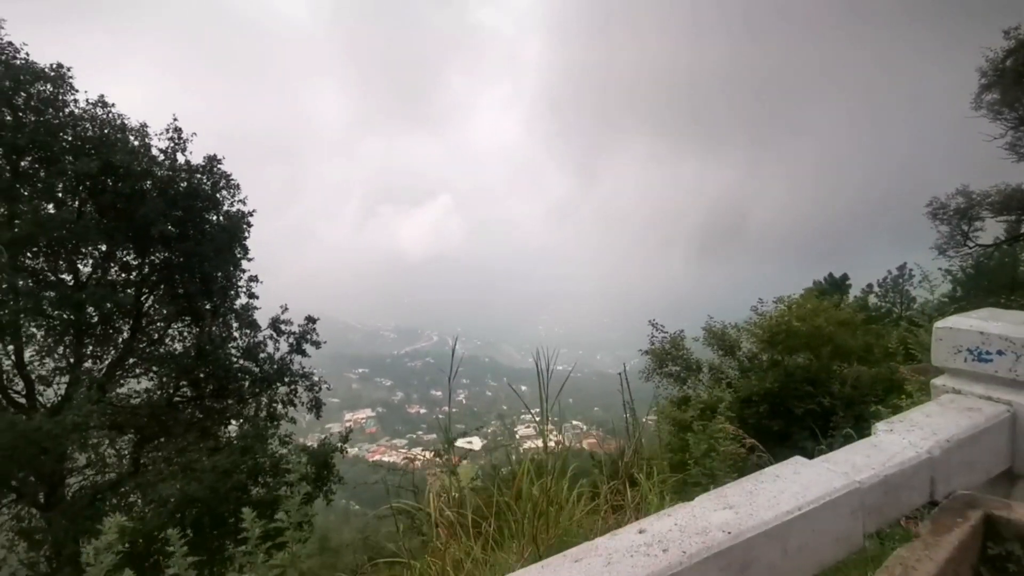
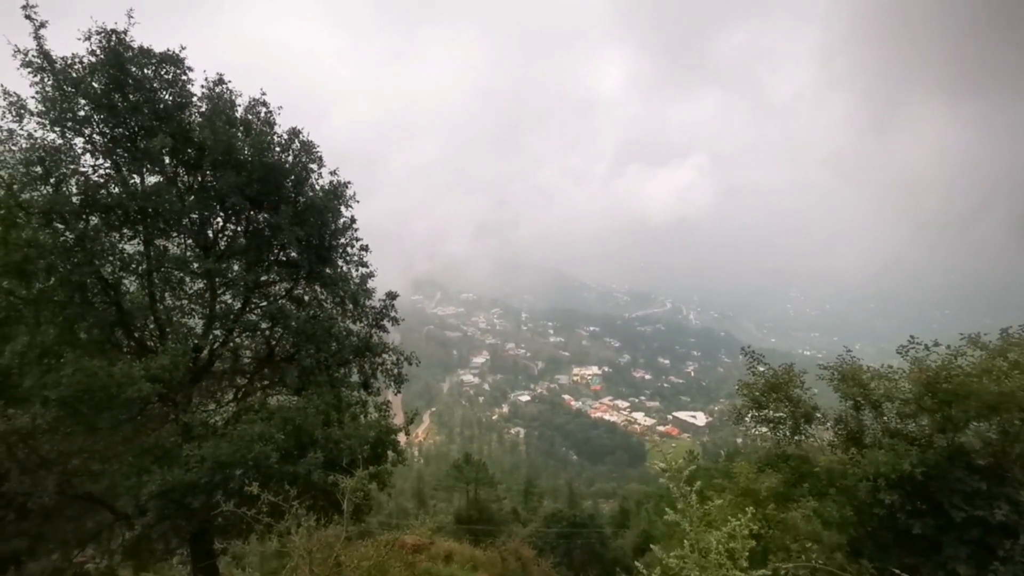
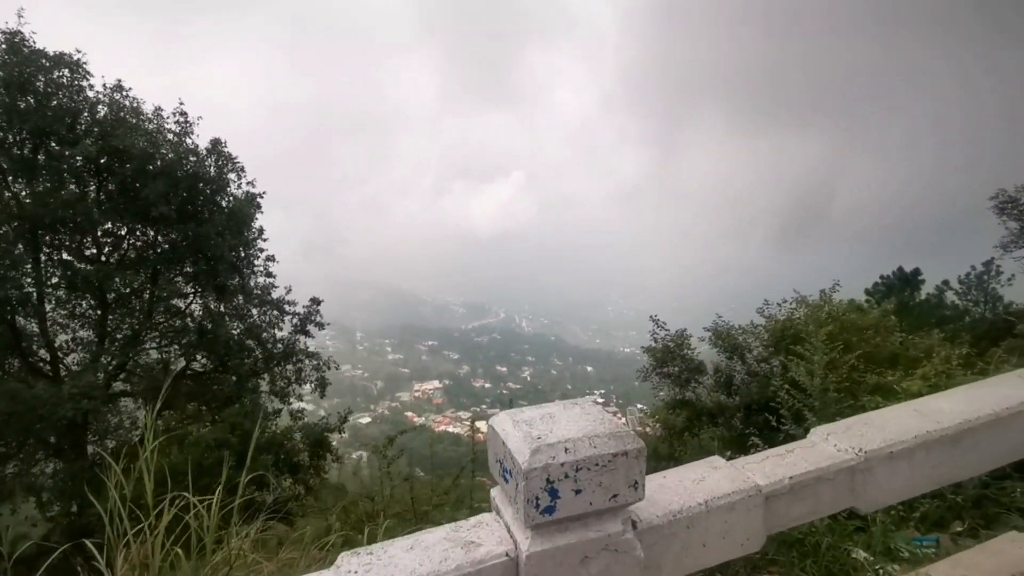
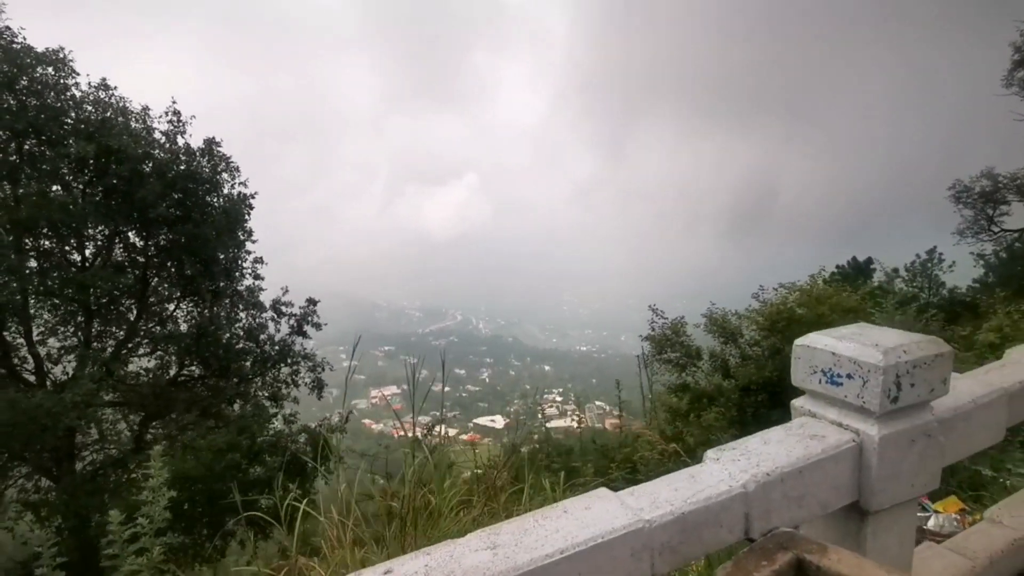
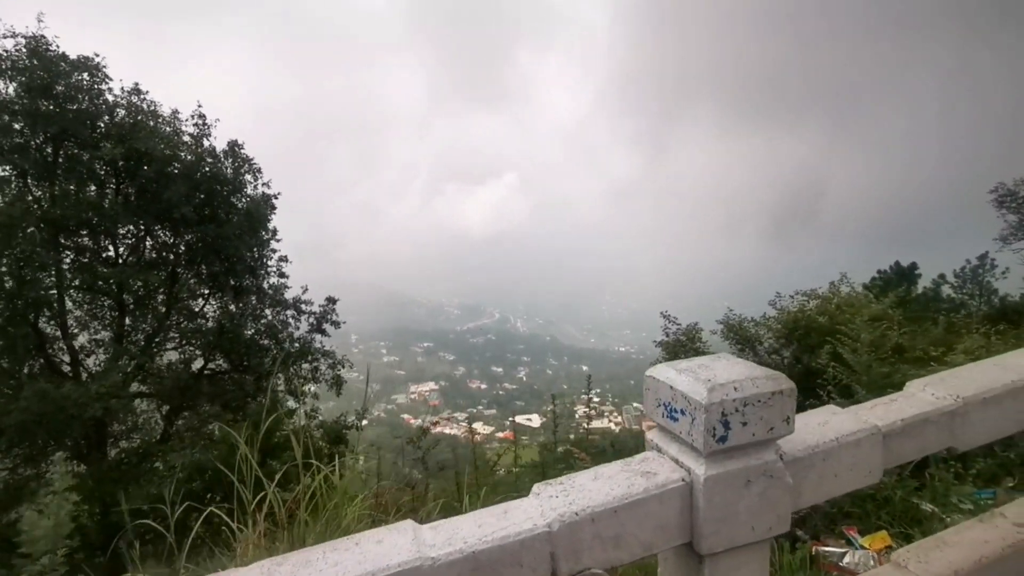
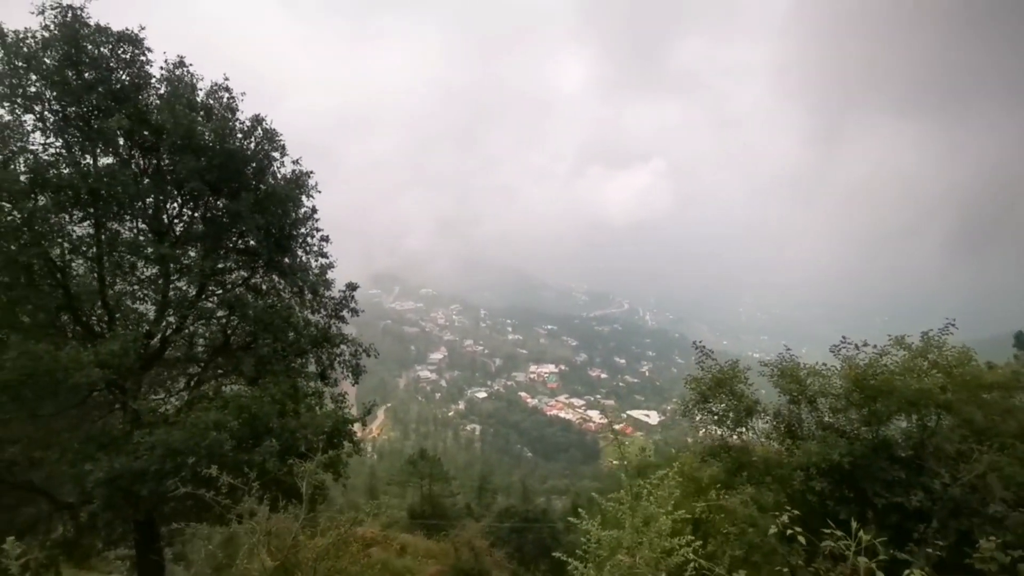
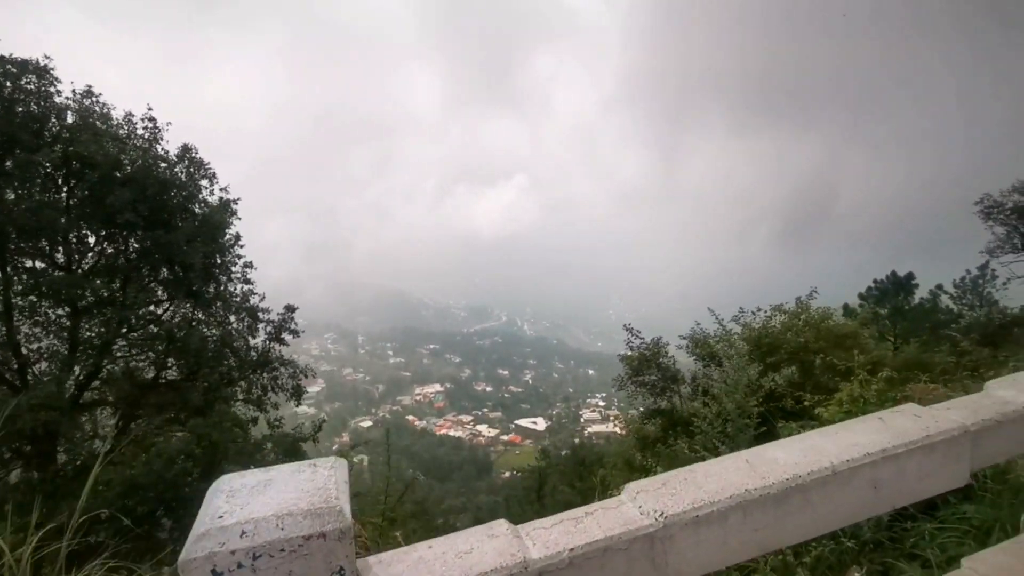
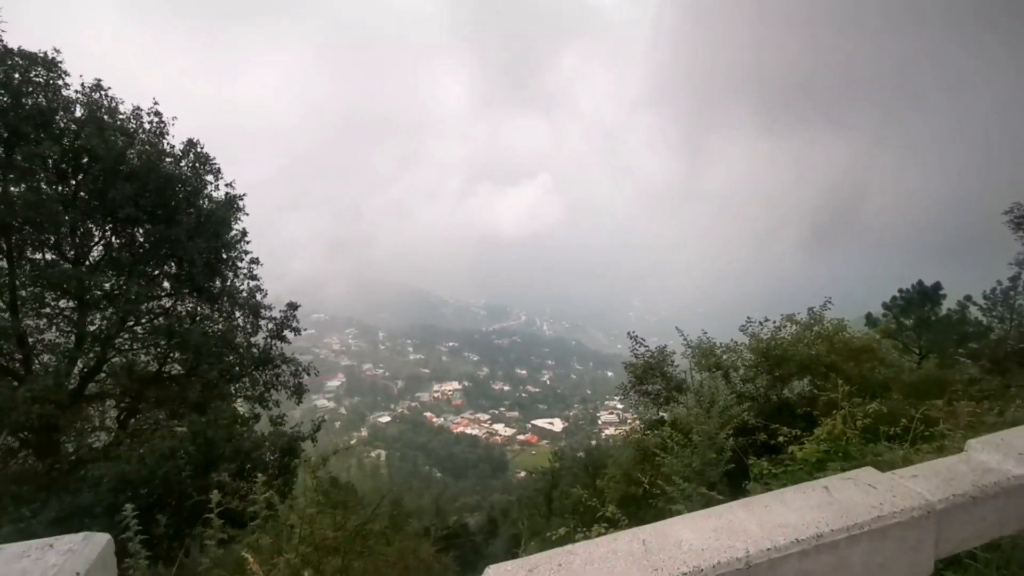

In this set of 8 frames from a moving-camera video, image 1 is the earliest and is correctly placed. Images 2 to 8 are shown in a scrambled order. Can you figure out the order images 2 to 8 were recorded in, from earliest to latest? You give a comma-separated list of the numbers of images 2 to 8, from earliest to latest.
4, 5, 3, 7, 8, 6, 2
